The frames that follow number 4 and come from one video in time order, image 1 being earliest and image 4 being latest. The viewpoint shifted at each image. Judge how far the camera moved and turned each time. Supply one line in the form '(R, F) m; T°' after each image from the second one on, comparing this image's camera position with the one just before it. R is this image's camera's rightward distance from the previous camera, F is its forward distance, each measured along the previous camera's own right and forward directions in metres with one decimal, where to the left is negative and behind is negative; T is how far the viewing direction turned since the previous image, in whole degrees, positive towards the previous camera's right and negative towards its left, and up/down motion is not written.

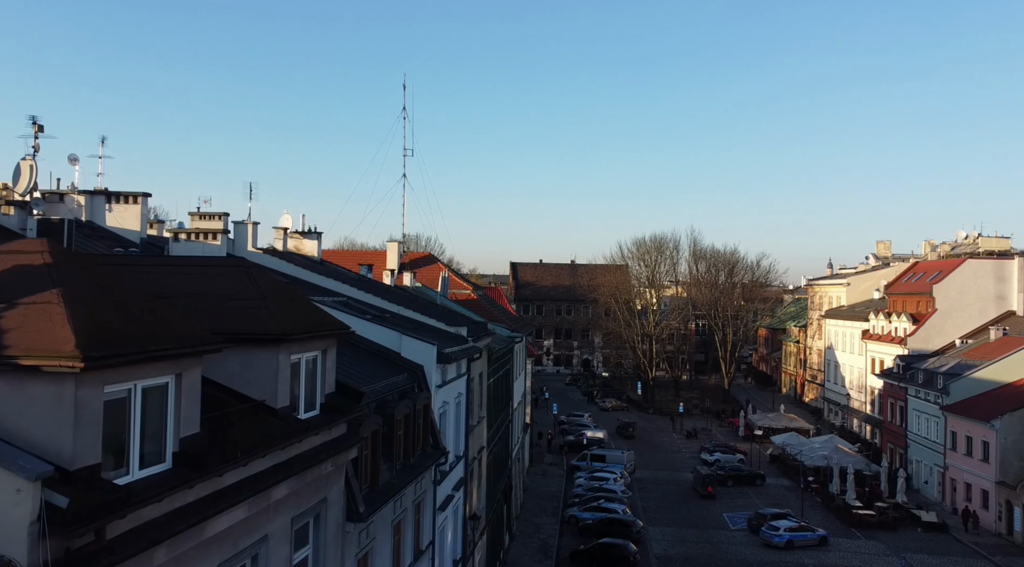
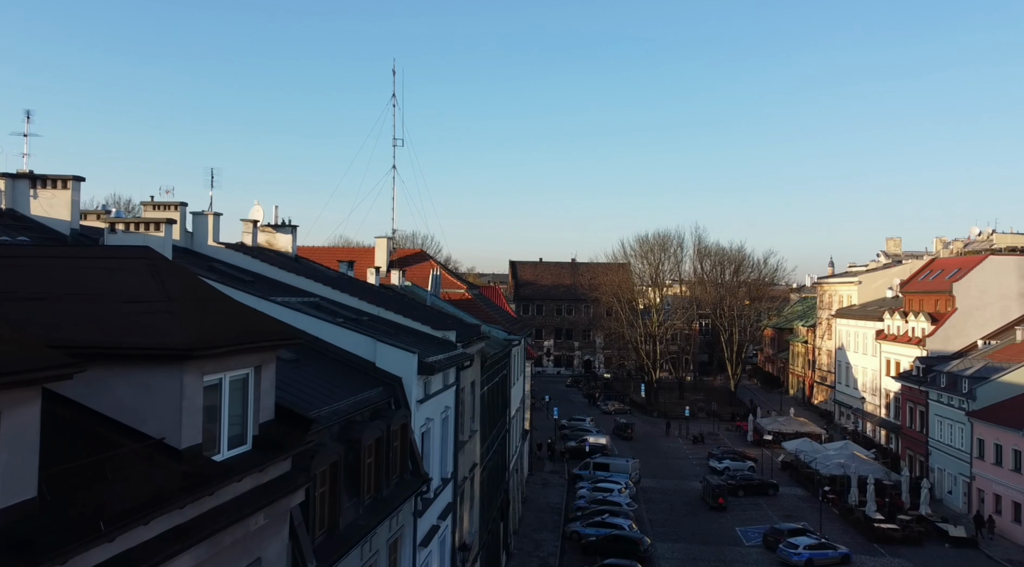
(+0.1, +2.4) m; 0°
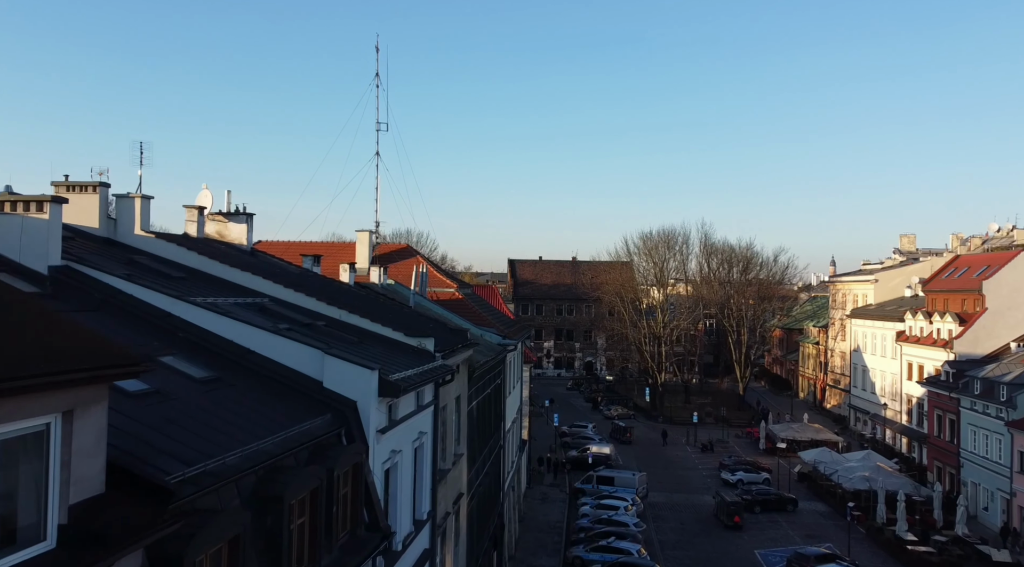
(+0.2, +3.3) m; 0°
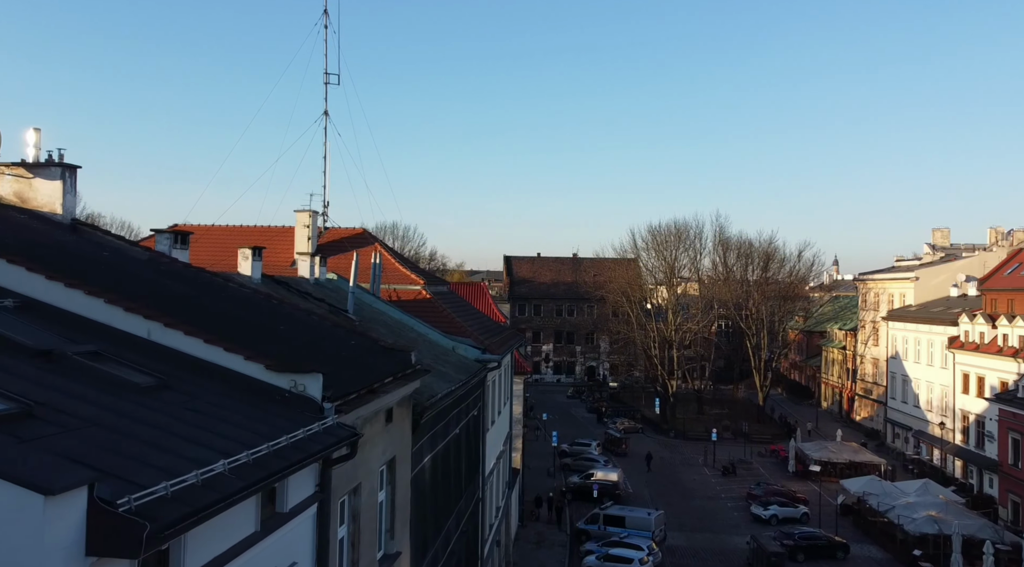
(+0.4, +7.0) m; 0°
